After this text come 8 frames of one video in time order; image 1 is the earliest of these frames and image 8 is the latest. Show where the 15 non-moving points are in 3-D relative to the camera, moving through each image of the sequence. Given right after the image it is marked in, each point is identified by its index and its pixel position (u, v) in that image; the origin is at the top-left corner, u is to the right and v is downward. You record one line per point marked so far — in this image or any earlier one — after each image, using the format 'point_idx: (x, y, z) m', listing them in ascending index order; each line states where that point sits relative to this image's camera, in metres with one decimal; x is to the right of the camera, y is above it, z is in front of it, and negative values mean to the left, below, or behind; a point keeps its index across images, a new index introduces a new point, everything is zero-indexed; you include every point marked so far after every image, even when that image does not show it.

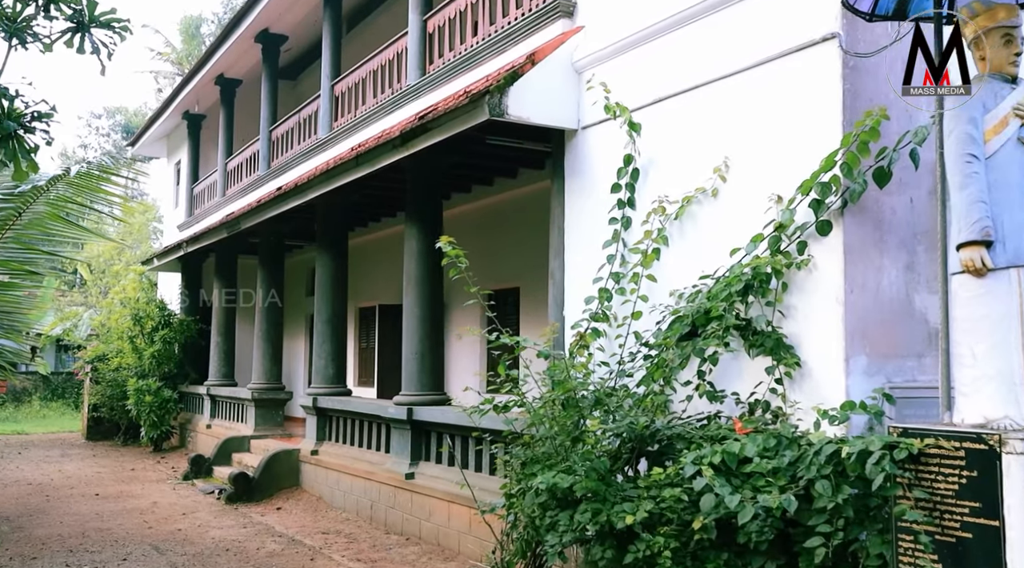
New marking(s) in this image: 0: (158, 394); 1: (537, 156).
0: (-5.9, -1.8, +14.6) m
1: (+0.2, +1.2, +8.6) m
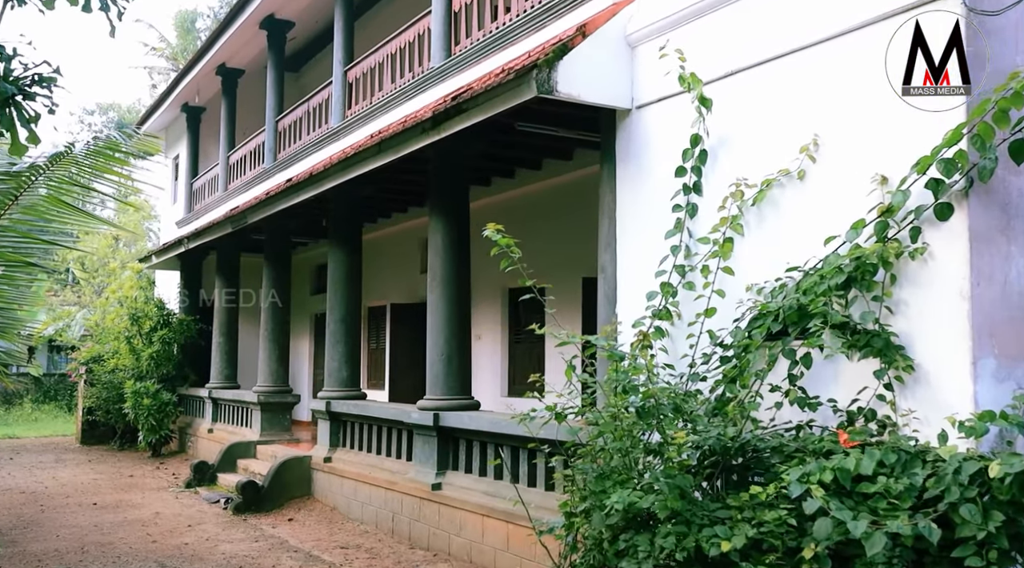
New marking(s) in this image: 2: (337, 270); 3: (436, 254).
0: (-5.7, -1.8, +14.0) m
1: (+0.4, +1.3, +8.1) m
2: (-1.9, +0.1, +9.5) m
3: (-0.6, +0.3, +7.5) m
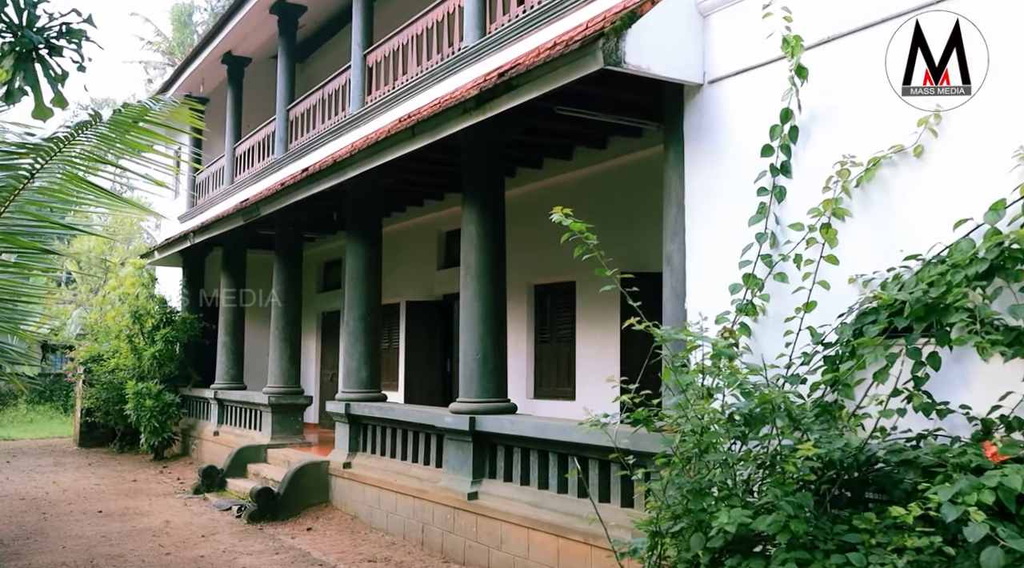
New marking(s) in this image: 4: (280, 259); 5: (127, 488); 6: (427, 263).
0: (-5.4, -1.8, +13.5) m
1: (+0.7, +1.3, +7.6) m
2: (-1.6, +0.2, +9.0) m
3: (-0.3, +0.3, +7.0) m
4: (-2.9, +0.3, +11.1) m
5: (-4.7, -2.5, +10.7) m
6: (-1.1, +0.3, +11.6) m
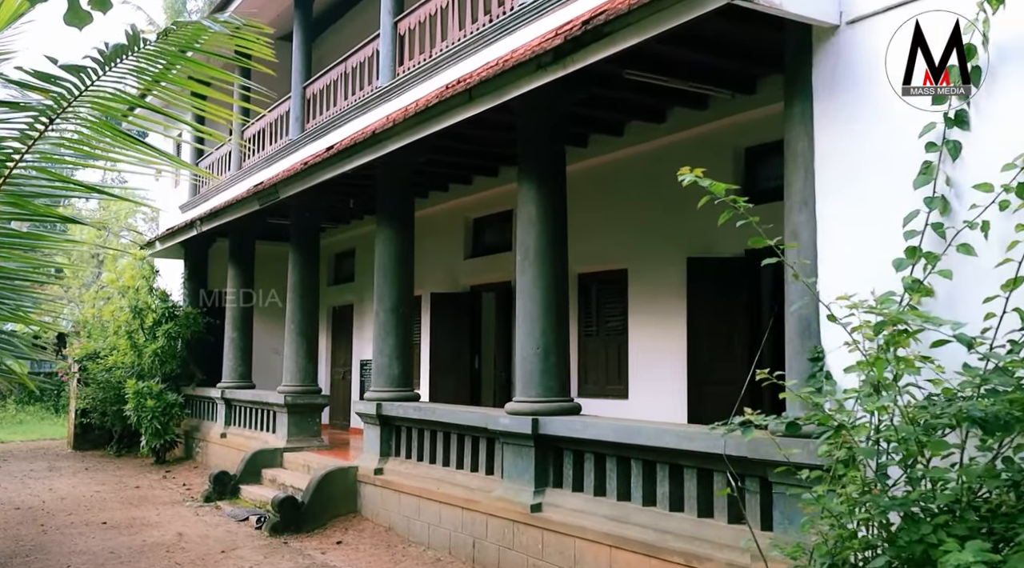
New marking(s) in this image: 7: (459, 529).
0: (-5.1, -1.6, +12.7) m
1: (+1.2, +1.4, +6.8) m
2: (-1.2, +0.3, +8.2) m
3: (+0.1, +0.4, +6.2) m
4: (-2.5, +0.4, +10.3) m
5: (-4.3, -2.4, +9.9) m
6: (-0.7, +0.4, +10.8) m
7: (-0.4, -1.8, +6.5) m
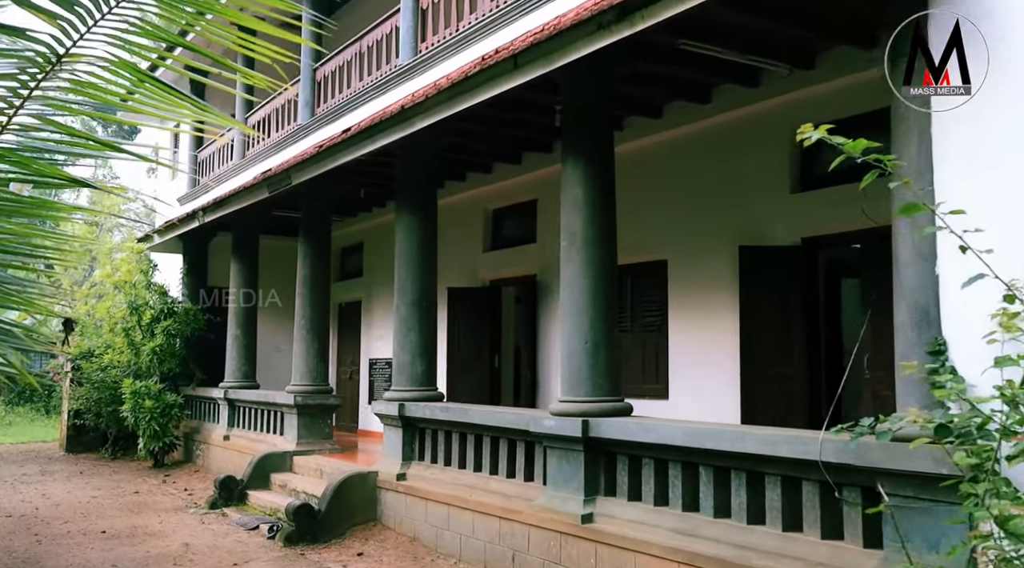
0: (-4.9, -1.6, +12.1) m
1: (+1.5, +1.5, +6.3) m
2: (-0.9, +0.4, +7.6) m
3: (+0.4, +0.5, +5.7) m
4: (-2.3, +0.5, +9.7) m
5: (-4.1, -2.3, +9.3) m
6: (-0.5, +0.5, +10.3) m
7: (-0.1, -1.7, +5.9) m
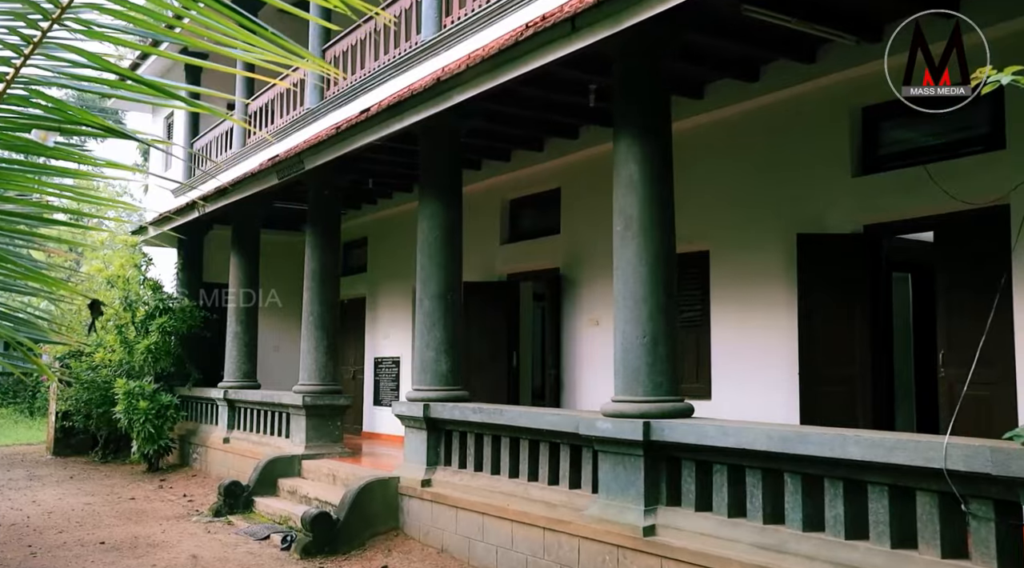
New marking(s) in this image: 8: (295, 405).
0: (-4.7, -1.5, +11.5) m
1: (+1.7, +1.6, +5.9) m
2: (-0.6, +0.4, +7.1) m
3: (+0.7, +0.5, +5.2) m
4: (-2.1, +0.6, +9.2) m
5: (-3.8, -2.2, +8.7) m
6: (-0.3, +0.5, +9.8) m
7: (+0.2, -1.7, +5.4) m
8: (-2.2, -1.2, +8.9) m
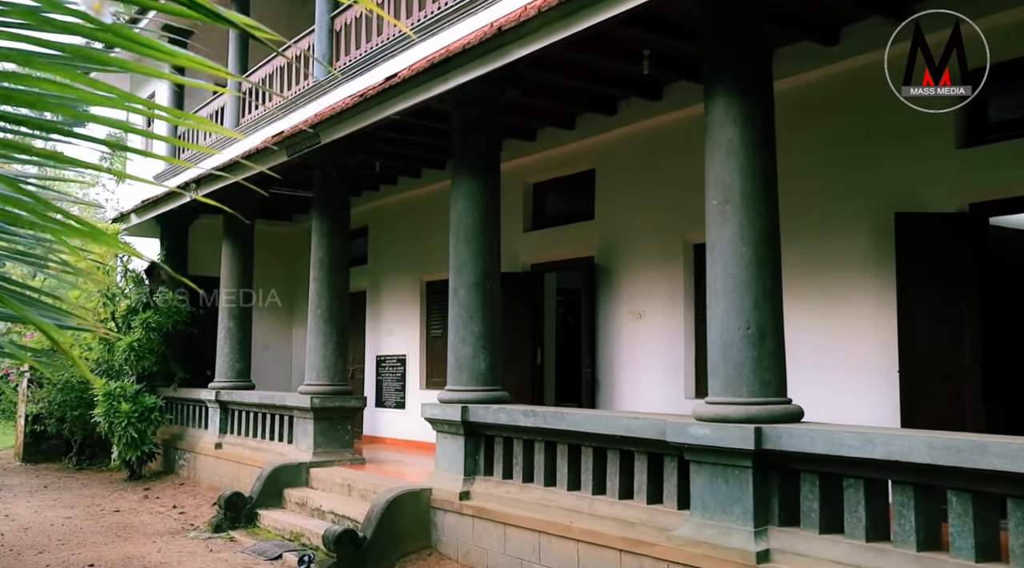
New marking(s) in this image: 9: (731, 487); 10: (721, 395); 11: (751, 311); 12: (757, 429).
0: (-4.5, -1.4, +10.6) m
1: (+2.1, +1.6, +5.2) m
2: (-0.3, +0.5, +6.3) m
3: (+1.1, +0.6, +4.5) m
4: (-1.8, +0.7, +8.3) m
5: (-3.6, -2.1, +7.8) m
6: (0.0, +0.6, +9.0) m
7: (+0.6, -1.6, +4.7) m
8: (-1.9, -1.1, +8.1) m
9: (+1.1, -1.0, +4.2) m
10: (+1.0, -0.5, +4.3) m
11: (+1.2, -0.1, +4.3) m
12: (+1.1, -0.7, +4.1) m
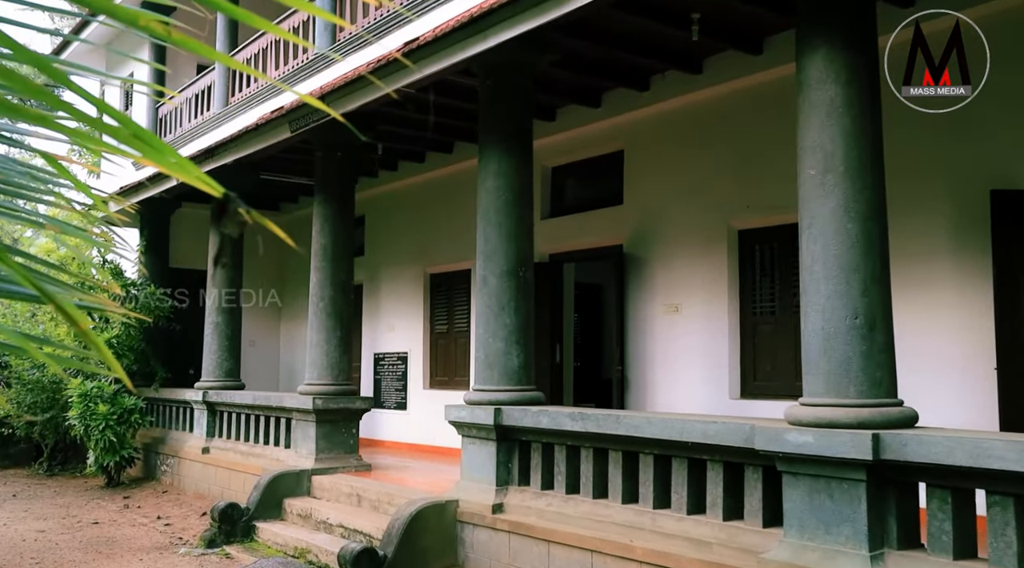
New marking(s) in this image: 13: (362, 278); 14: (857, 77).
0: (-4.4, -1.3, +9.8) m
1: (+2.4, +1.7, +4.6) m
2: (-0.1, +0.6, +5.7) m
3: (+1.4, +0.7, +3.9) m
4: (-1.6, +0.8, +7.6) m
5: (-3.4, -2.1, +7.1) m
6: (+0.1, +0.7, +8.3) m
7: (+0.8, -1.5, +4.1) m
8: (-1.8, -1.0, +7.3) m
9: (+1.4, -0.9, +3.6) m
10: (+1.3, -0.5, +3.7) m
11: (+1.5, -0.1, +3.7) m
12: (+1.4, -0.6, +3.5) m
13: (-1.9, +0.1, +10.8) m
14: (+1.5, +0.9, +3.9) m
